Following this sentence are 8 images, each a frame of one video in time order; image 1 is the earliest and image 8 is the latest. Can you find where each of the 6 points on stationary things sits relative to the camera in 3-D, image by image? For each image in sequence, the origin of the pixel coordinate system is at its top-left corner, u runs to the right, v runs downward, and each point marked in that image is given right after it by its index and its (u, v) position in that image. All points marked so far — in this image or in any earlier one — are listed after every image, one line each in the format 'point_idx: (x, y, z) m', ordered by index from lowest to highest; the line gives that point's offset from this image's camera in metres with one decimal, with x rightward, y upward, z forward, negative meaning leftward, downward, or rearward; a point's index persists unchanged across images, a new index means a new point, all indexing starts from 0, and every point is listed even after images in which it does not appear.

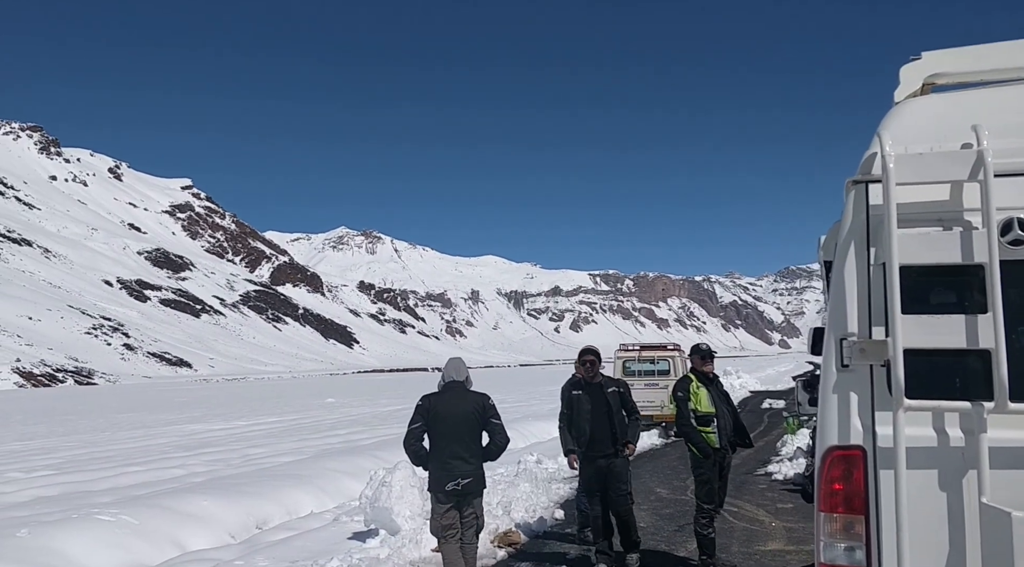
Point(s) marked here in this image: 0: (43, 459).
0: (-9.3, -3.5, +16.2) m
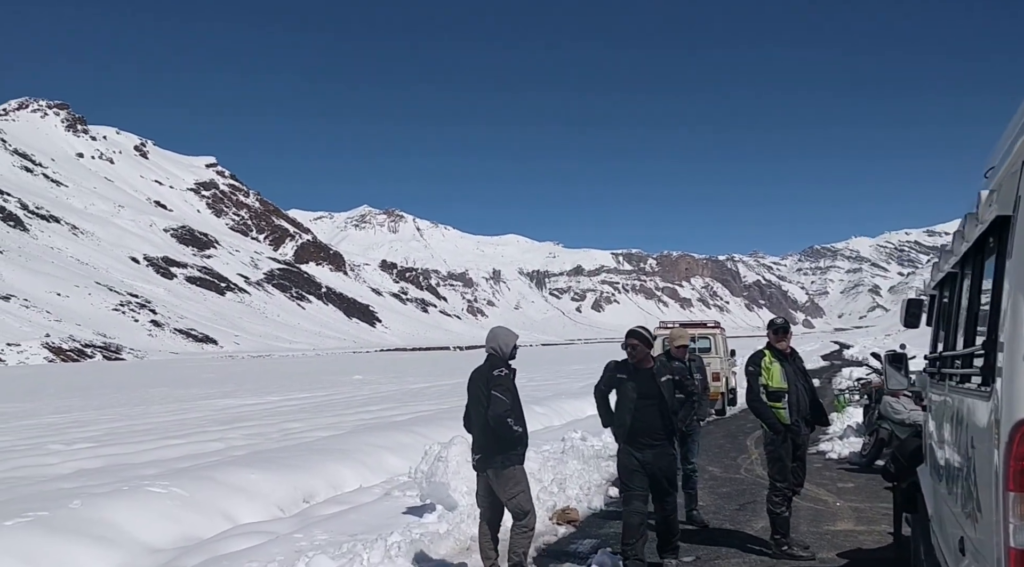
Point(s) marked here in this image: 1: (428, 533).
0: (-8.6, -3.0, +16.3) m
1: (-0.6, -1.9, +6.3) m
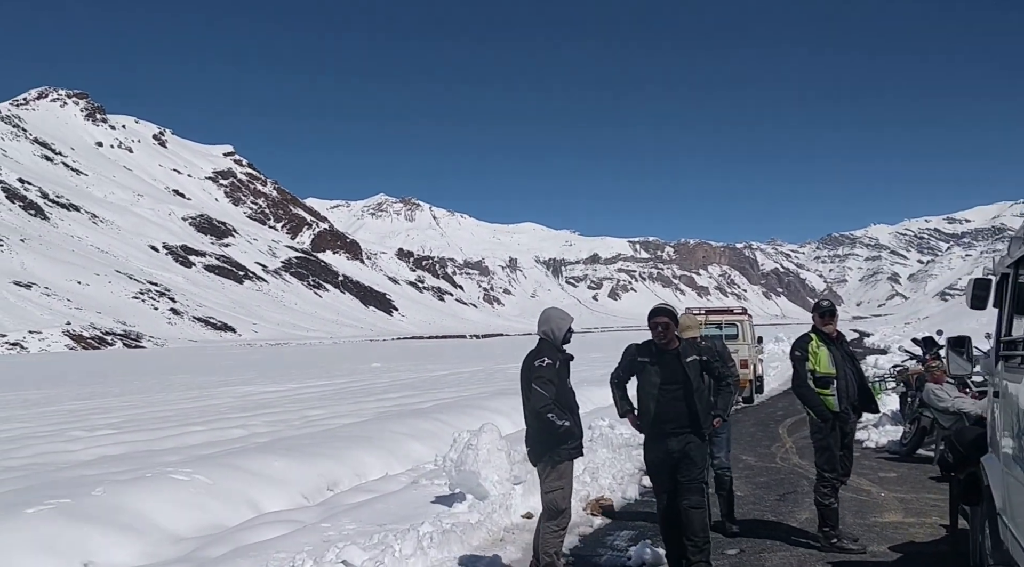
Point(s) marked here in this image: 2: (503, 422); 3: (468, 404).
0: (-8.1, -2.7, +16.3) m
1: (-0.4, -1.8, +6.1) m
2: (-0.2, -2.5, +14.6) m
3: (-1.0, -2.5, +16.8) m
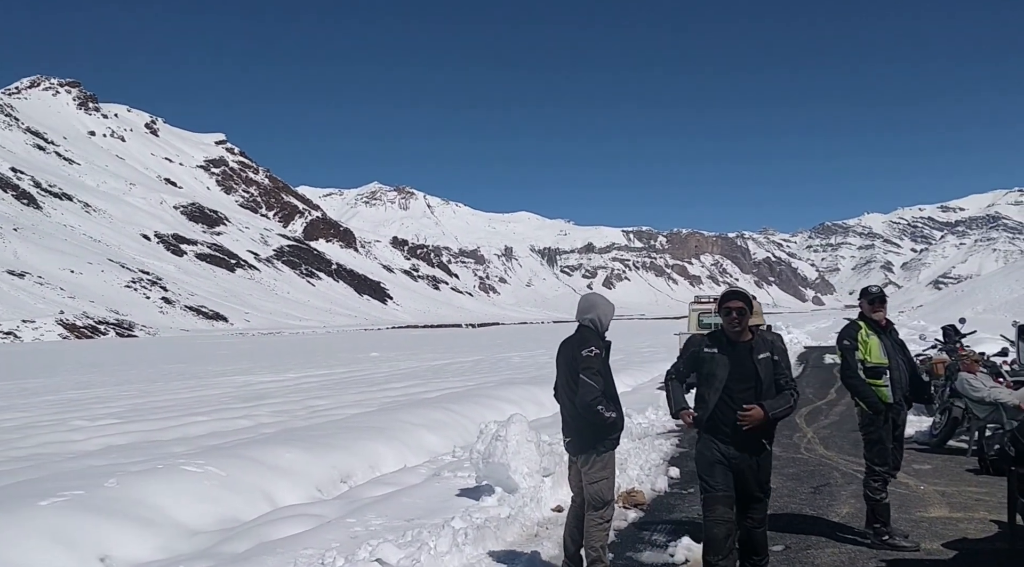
0: (-8.0, -2.4, +16.0) m
1: (-0.1, -1.7, +5.9) m
2: (0.0, -2.3, +14.4) m
3: (-0.8, -2.2, +16.5) m
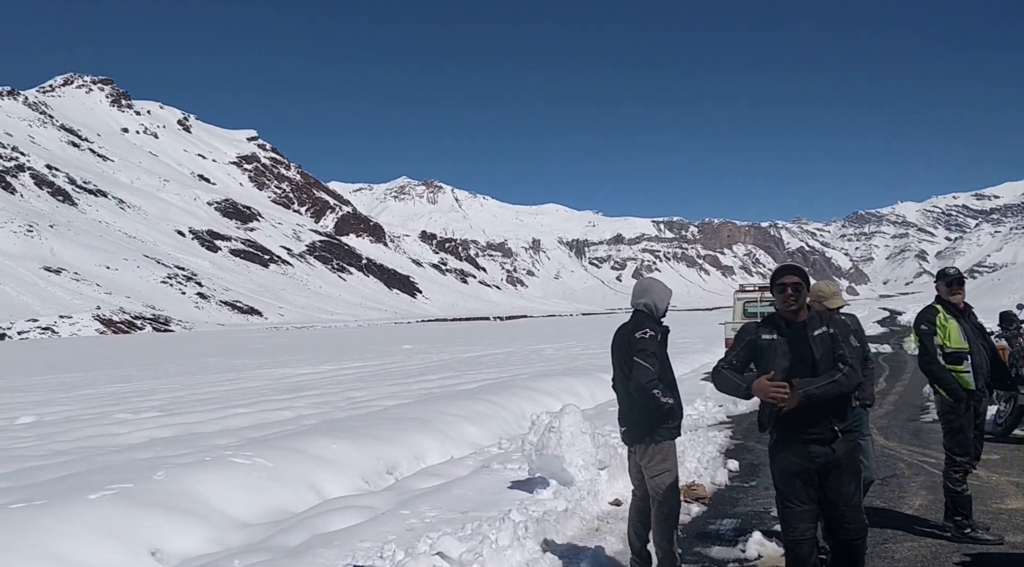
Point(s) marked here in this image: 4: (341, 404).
0: (-7.2, -2.3, +16.1) m
1: (+0.3, -1.6, +5.7) m
2: (+0.7, -2.1, +14.2) m
3: (0.0, -2.0, +16.4) m
4: (-3.2, -2.2, +15.1) m
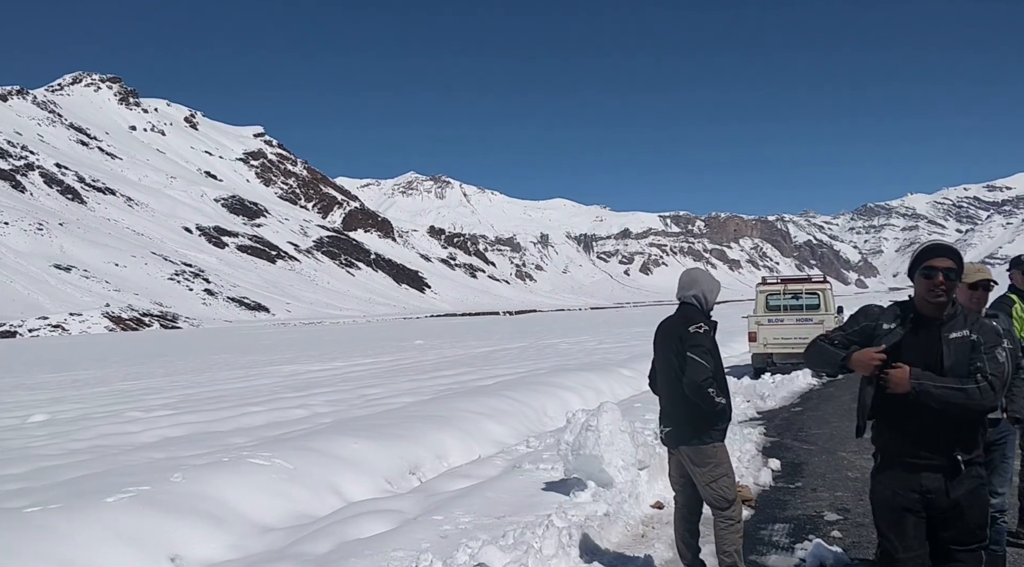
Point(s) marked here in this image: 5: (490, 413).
0: (-6.8, -2.2, +15.8) m
1: (+0.5, -1.5, +5.4) m
2: (+1.0, -2.0, +13.9) m
3: (+0.3, -1.9, +16.1) m
4: (-2.8, -2.1, +14.8) m
5: (-0.3, -1.9, +11.8) m
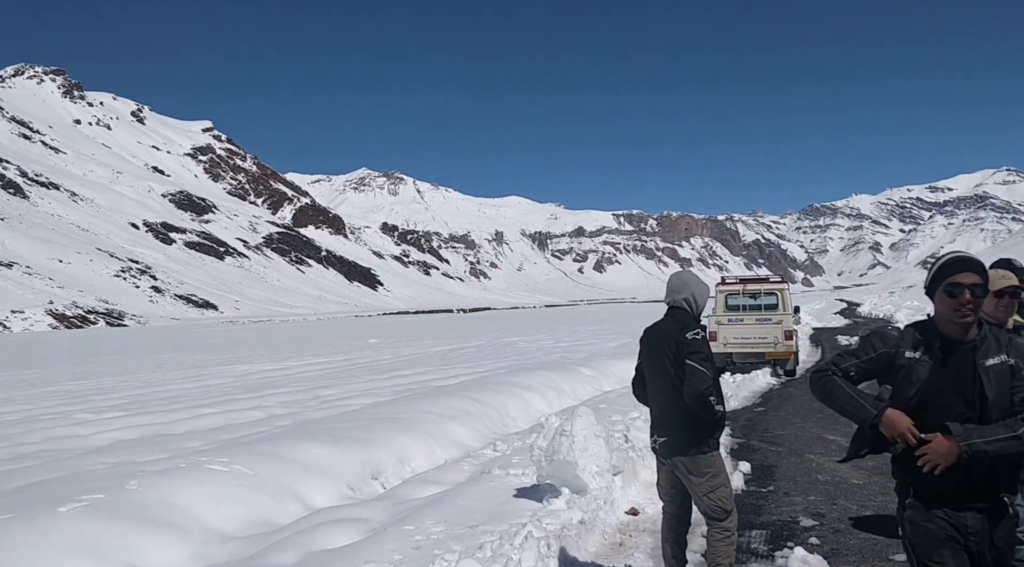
0: (-7.6, -2.2, +15.3) m
1: (+0.4, -1.6, +5.3) m
2: (+0.4, -2.0, +13.8) m
3: (-0.4, -1.9, +15.9) m
4: (-3.5, -2.1, +14.4) m
5: (-0.8, -1.9, +11.6) m
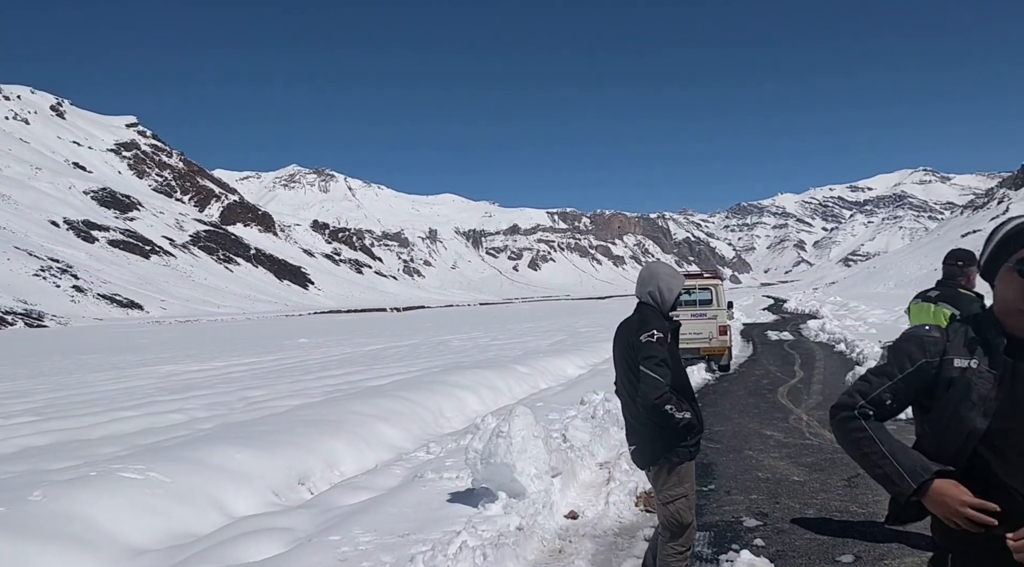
0: (-8.8, -2.2, +14.4) m
1: (0.0, -1.5, +5.0) m
2: (-0.7, -2.0, +13.5) m
3: (-1.7, -1.8, +15.6) m
4: (-4.6, -2.1, +13.8) m
5: (-1.7, -1.8, +11.2) m
